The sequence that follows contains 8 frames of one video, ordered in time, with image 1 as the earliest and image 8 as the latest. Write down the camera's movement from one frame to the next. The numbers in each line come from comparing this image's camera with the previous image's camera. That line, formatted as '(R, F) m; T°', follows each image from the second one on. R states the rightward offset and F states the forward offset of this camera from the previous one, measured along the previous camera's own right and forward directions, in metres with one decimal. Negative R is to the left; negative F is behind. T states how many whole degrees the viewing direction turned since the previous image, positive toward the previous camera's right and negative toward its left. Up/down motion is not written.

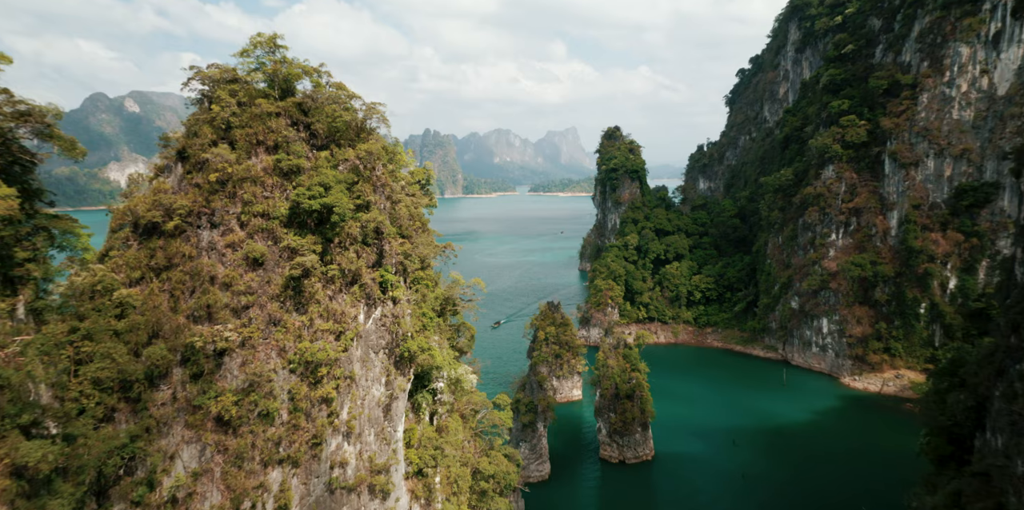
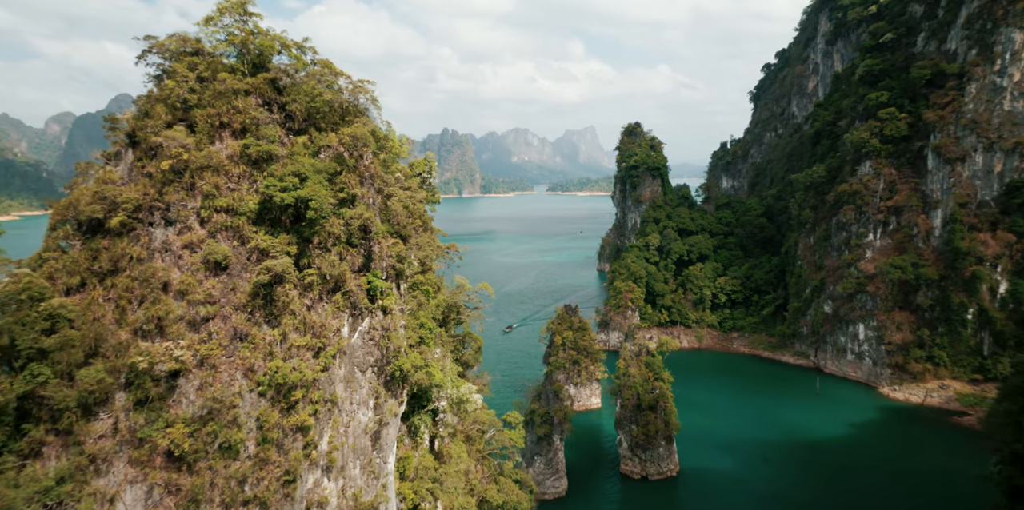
(+0.2, +2.1) m; -2°
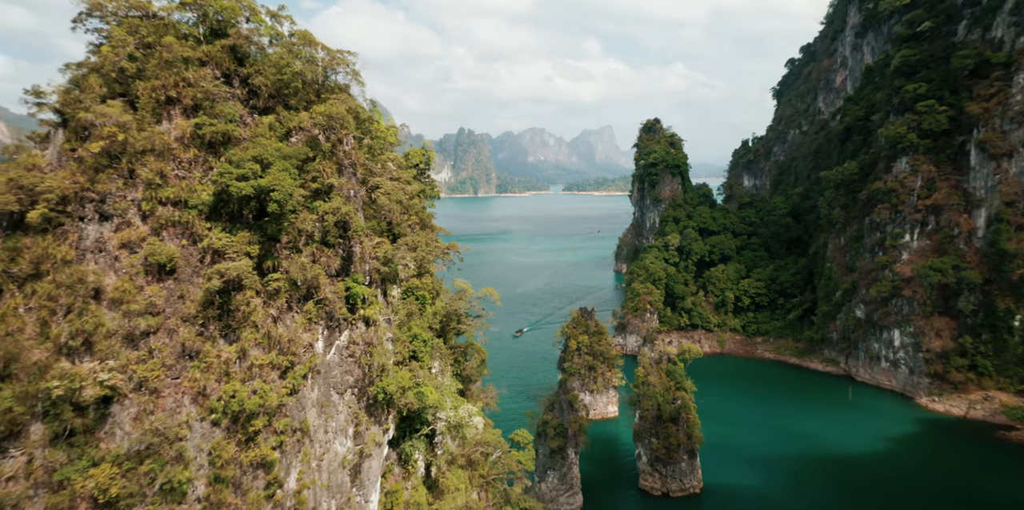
(+0.2, +2.0) m; -2°
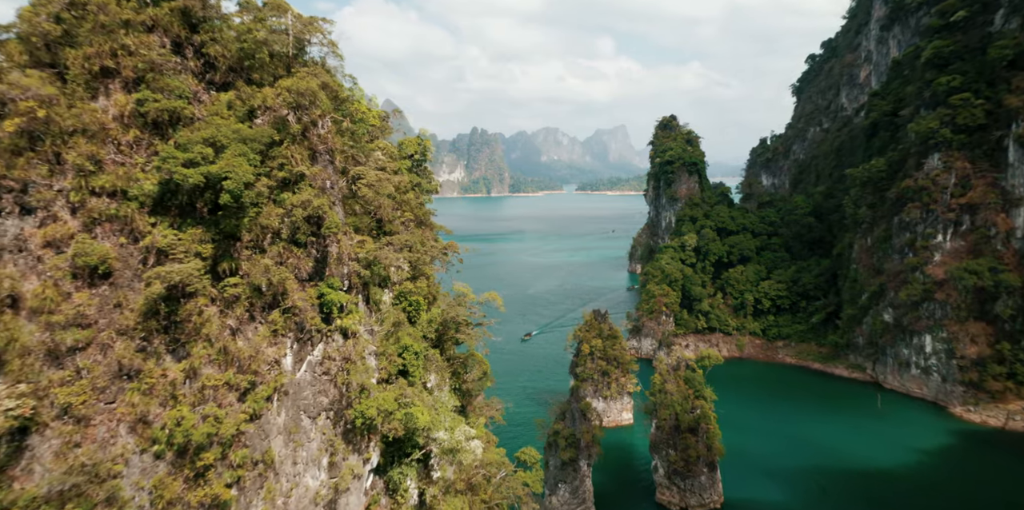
(+0.2, +1.6) m; -1°
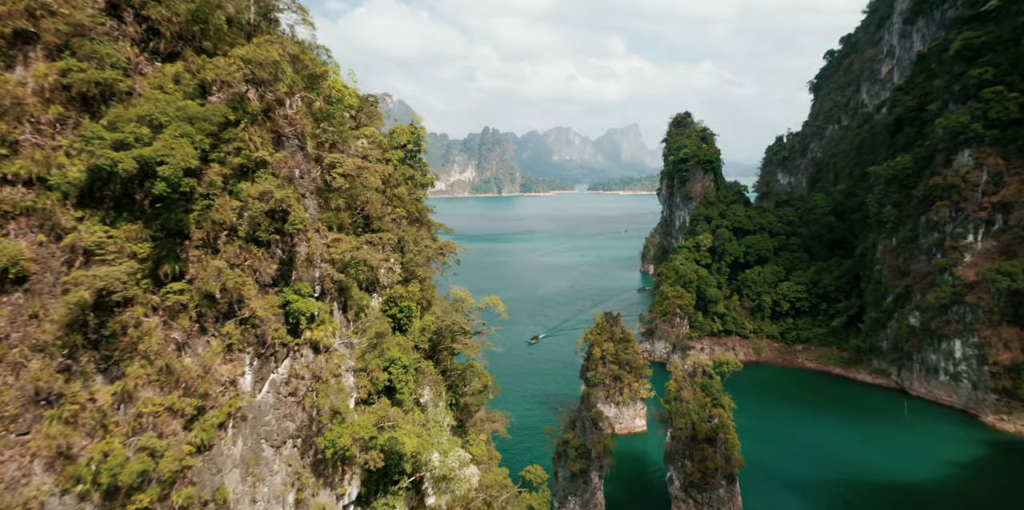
(+0.2, +1.4) m; -1°
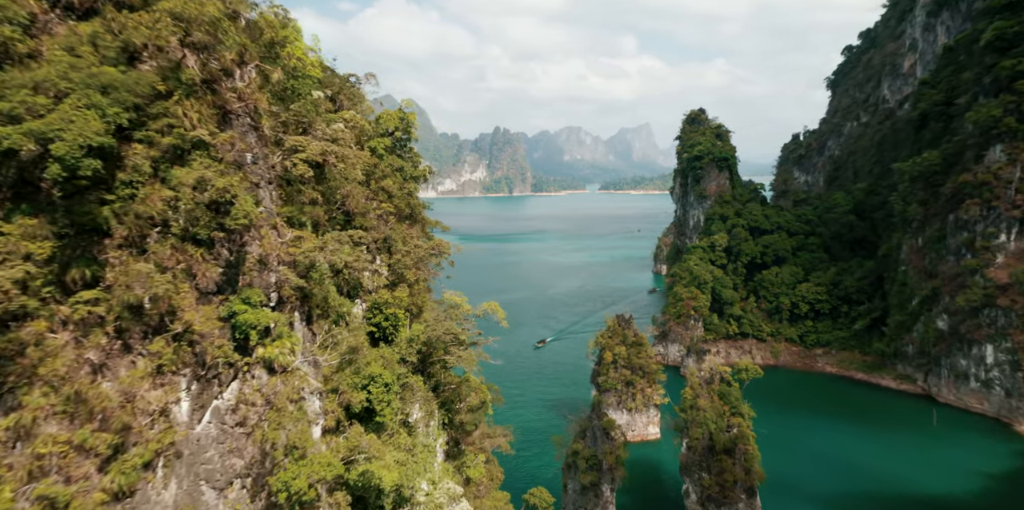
(+0.2, +1.4) m; -1°
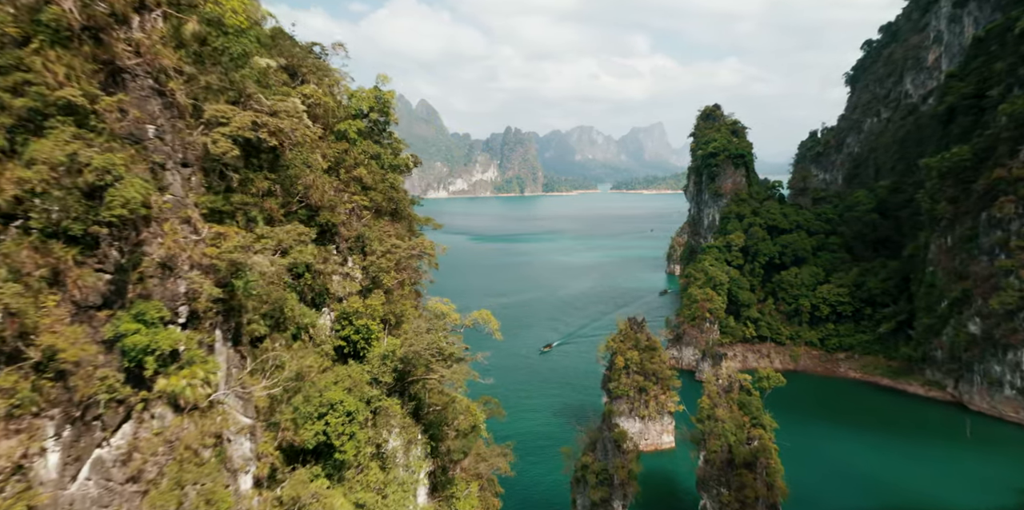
(+0.3, +1.6) m; -1°
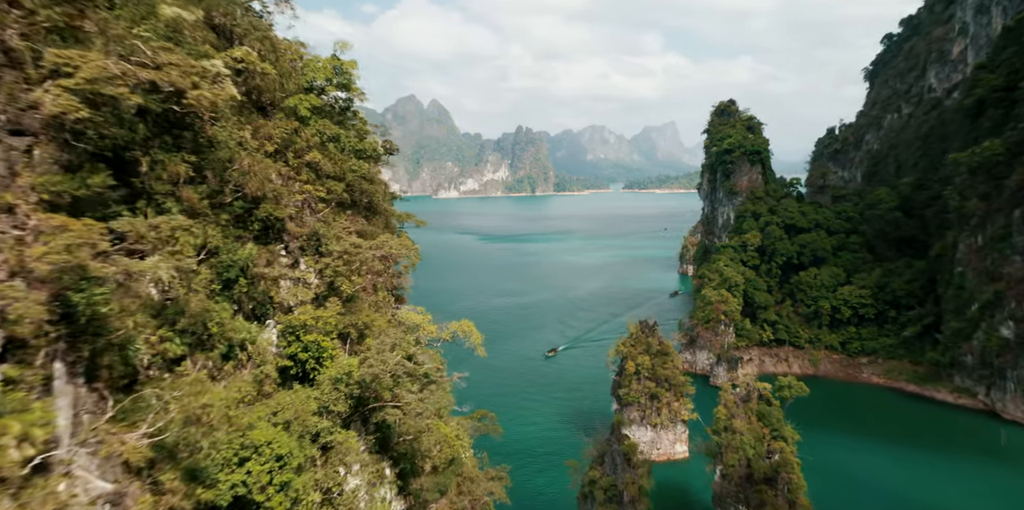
(+0.4, +1.6) m; -1°
